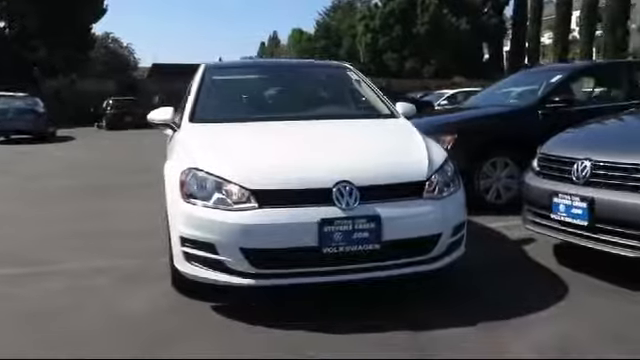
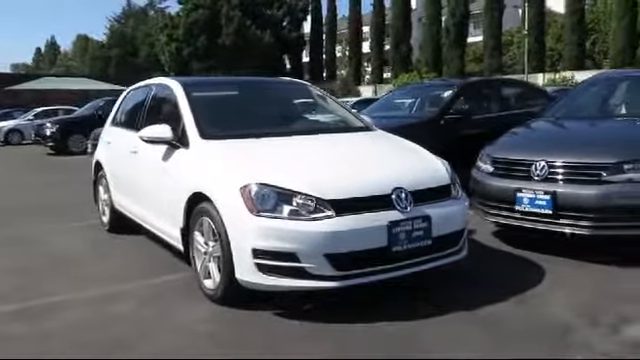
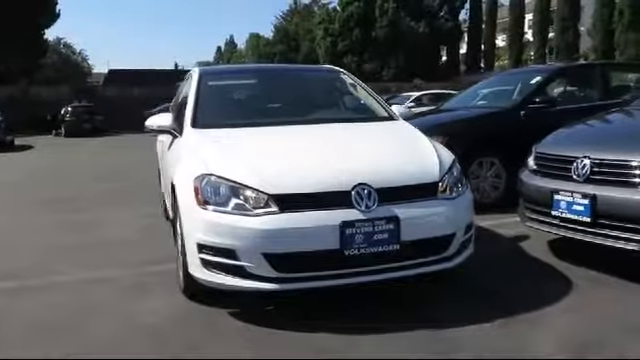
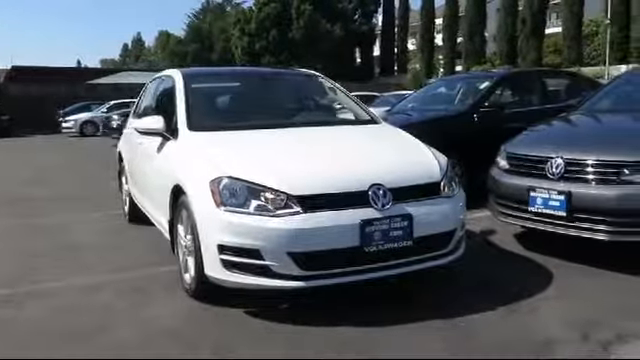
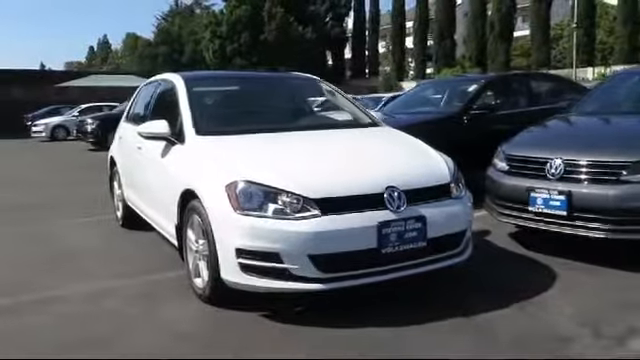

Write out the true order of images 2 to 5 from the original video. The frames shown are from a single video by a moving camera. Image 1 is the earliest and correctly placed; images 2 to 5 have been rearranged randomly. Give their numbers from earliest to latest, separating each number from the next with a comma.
3, 4, 5, 2
